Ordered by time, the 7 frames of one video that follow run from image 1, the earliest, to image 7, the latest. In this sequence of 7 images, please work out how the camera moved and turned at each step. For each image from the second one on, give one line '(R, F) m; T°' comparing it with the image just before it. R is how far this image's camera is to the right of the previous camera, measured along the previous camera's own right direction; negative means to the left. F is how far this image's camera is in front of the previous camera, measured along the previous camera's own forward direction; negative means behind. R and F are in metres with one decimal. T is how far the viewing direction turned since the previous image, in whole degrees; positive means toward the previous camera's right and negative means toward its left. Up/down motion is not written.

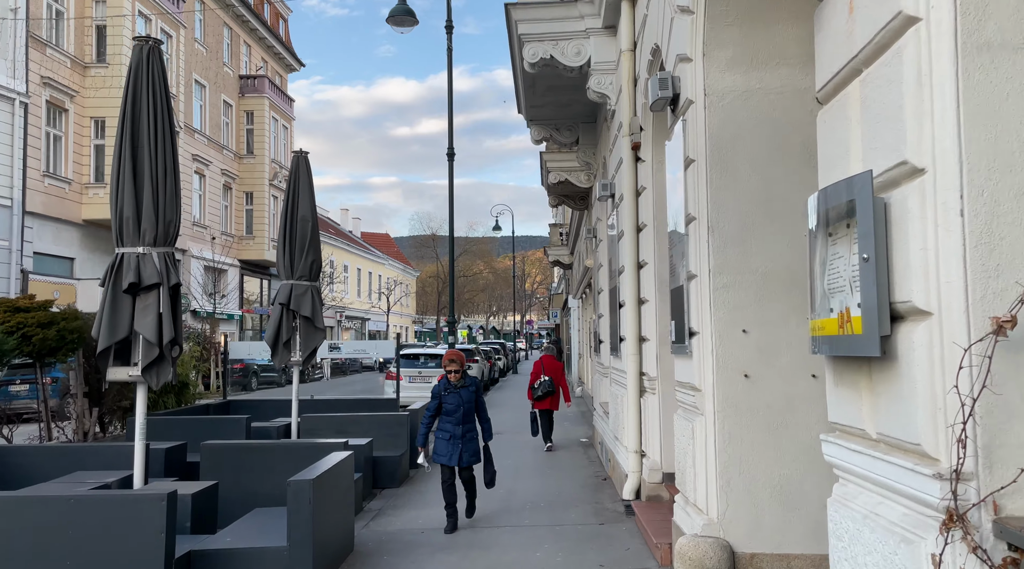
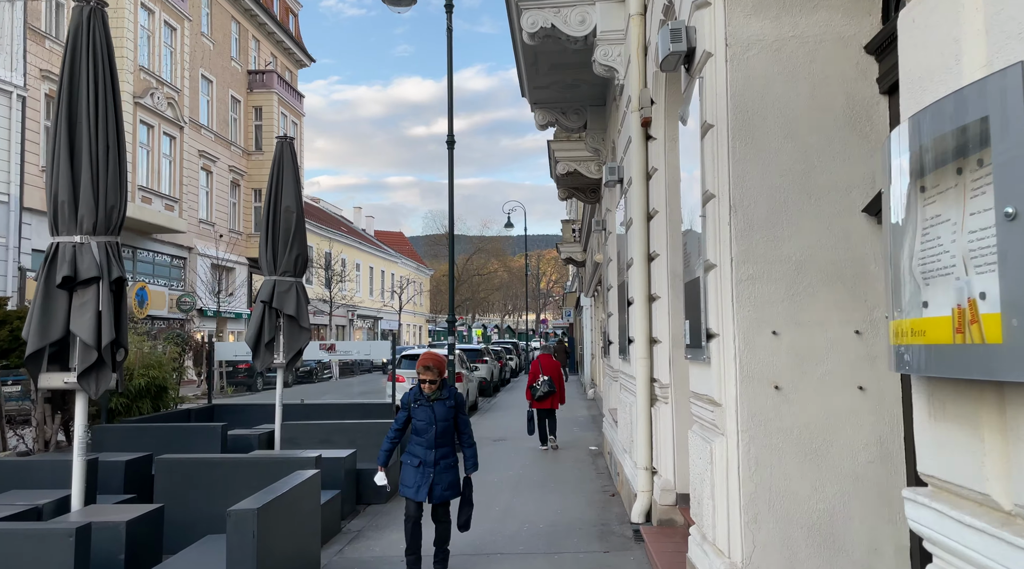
(+0.2, +0.8) m; -1°
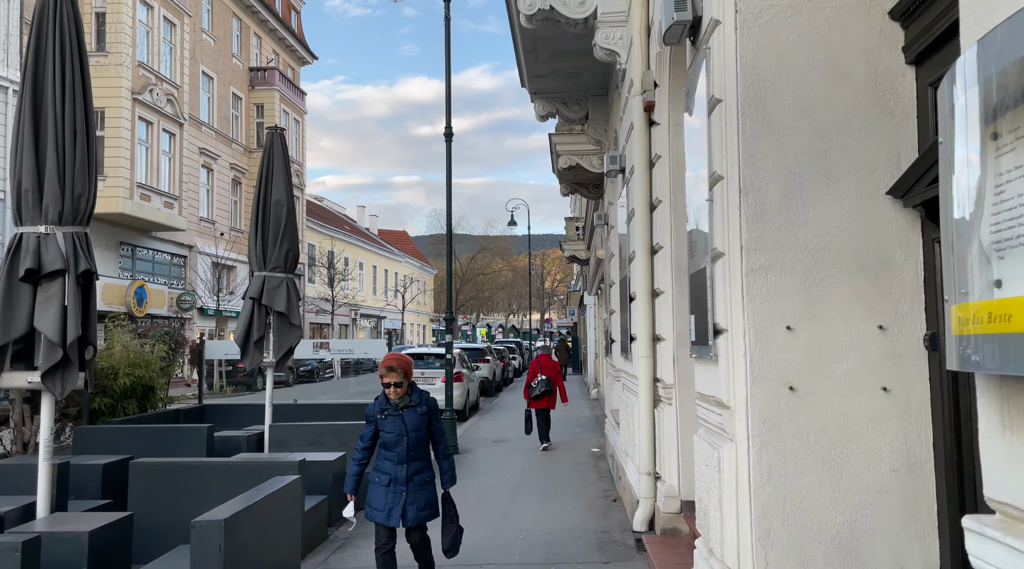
(+0.1, +0.4) m; 0°
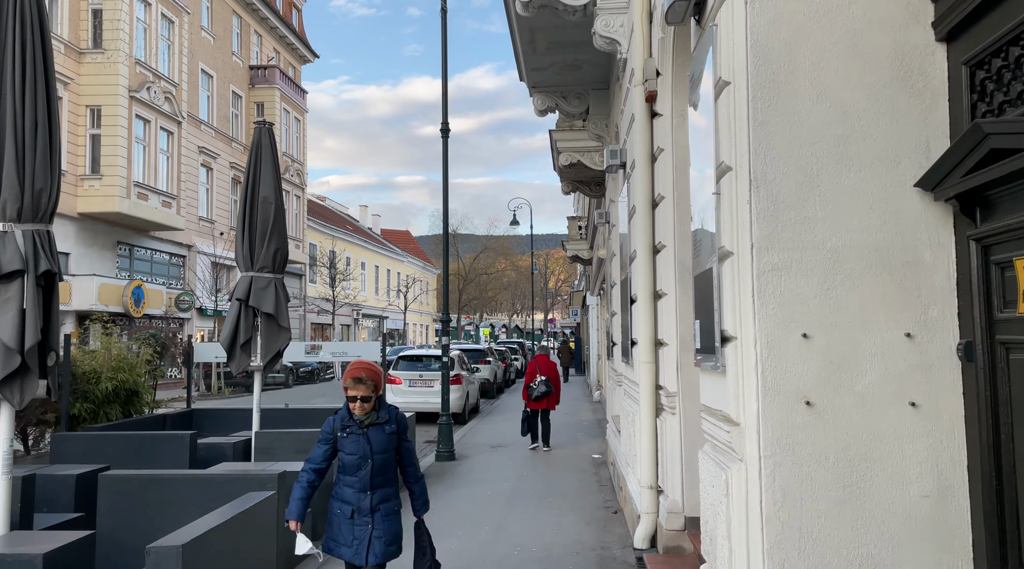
(+0.1, +0.4) m; 0°
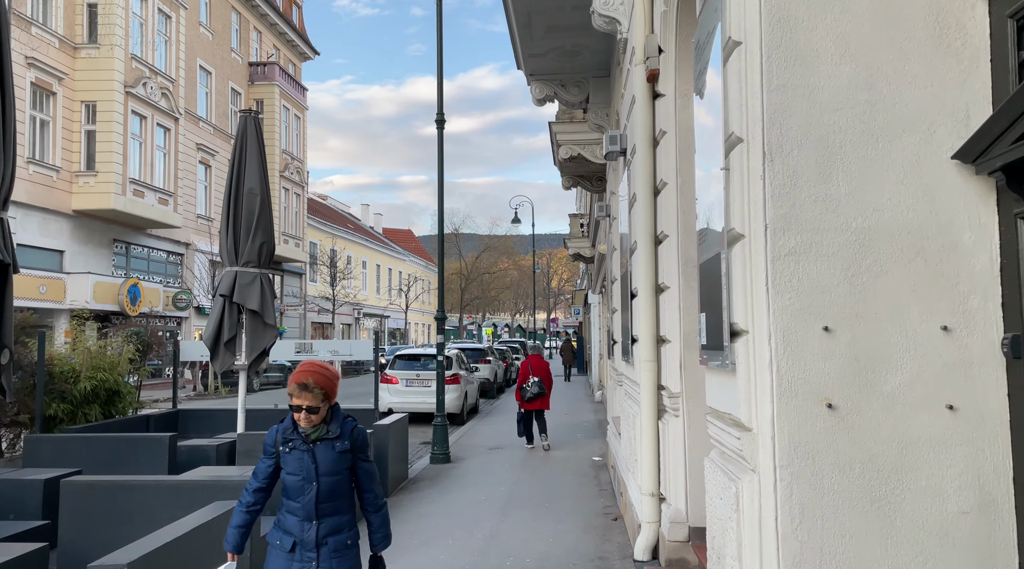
(+0.1, +0.4) m; 0°
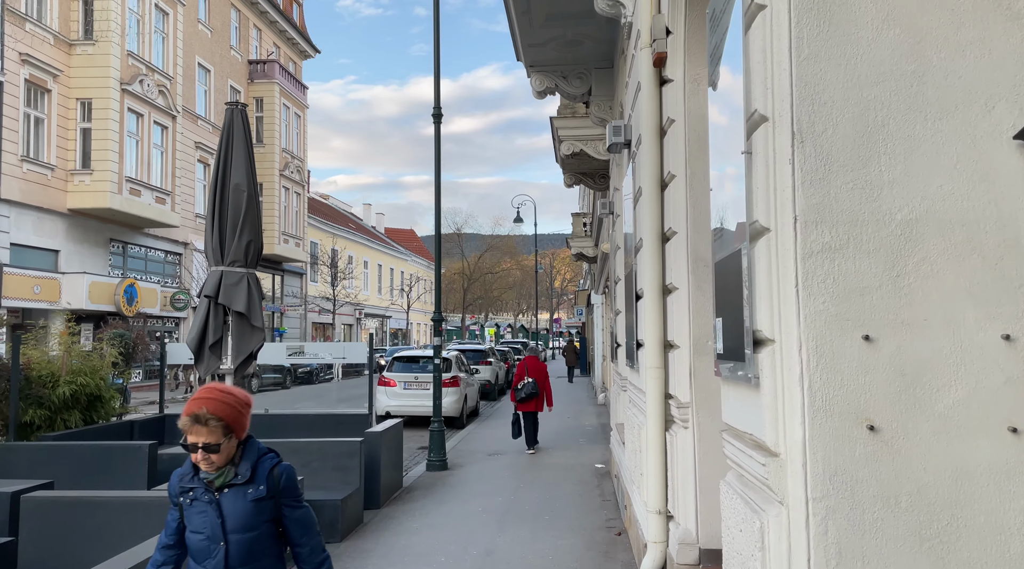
(0.0, +0.4) m; 0°
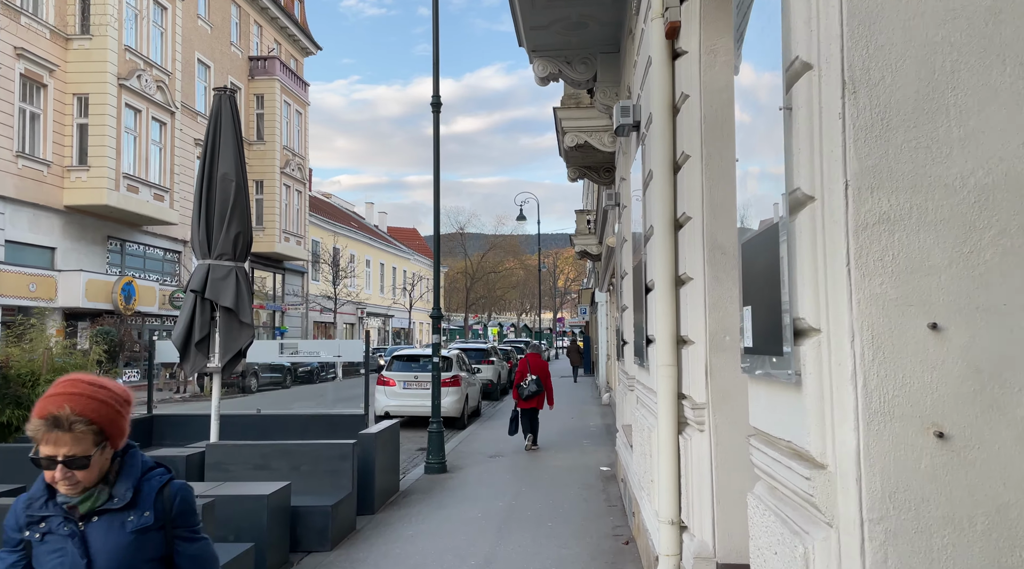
(0.0, +0.4) m; 0°
